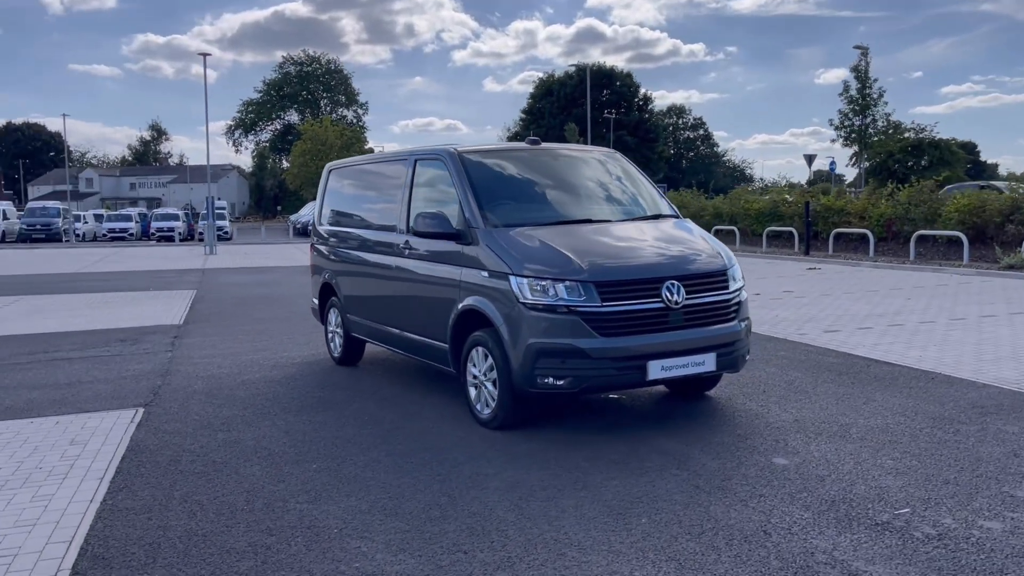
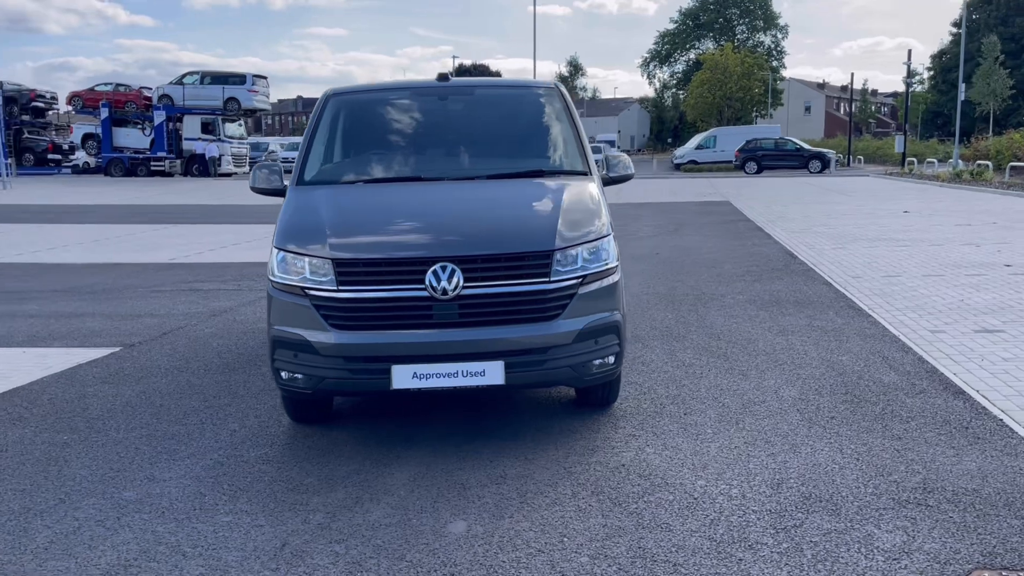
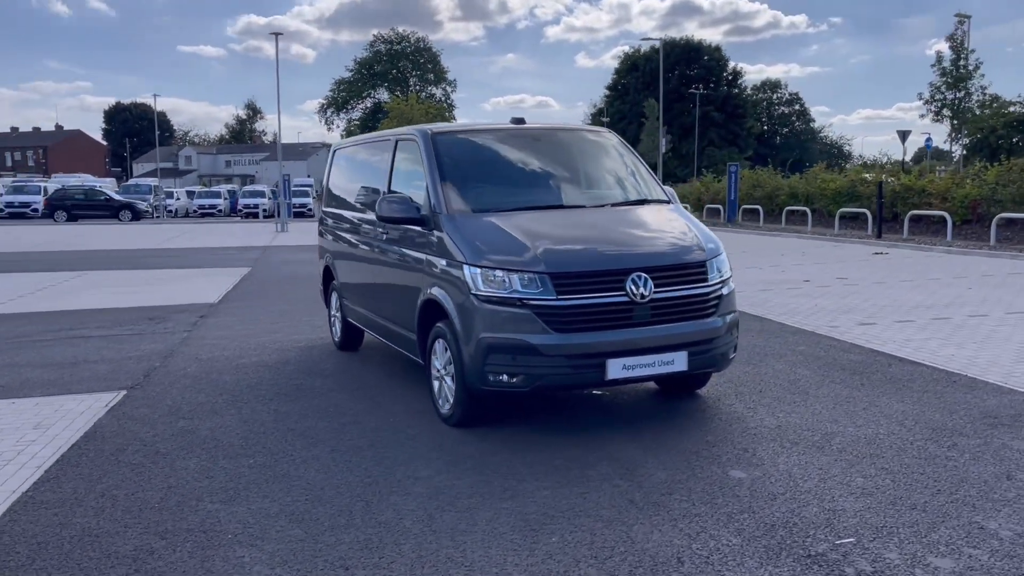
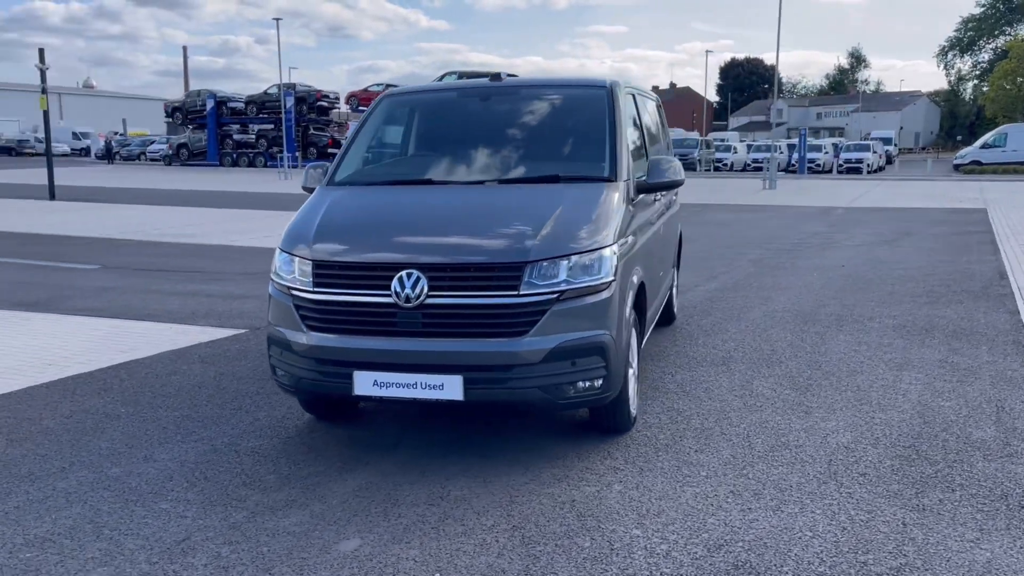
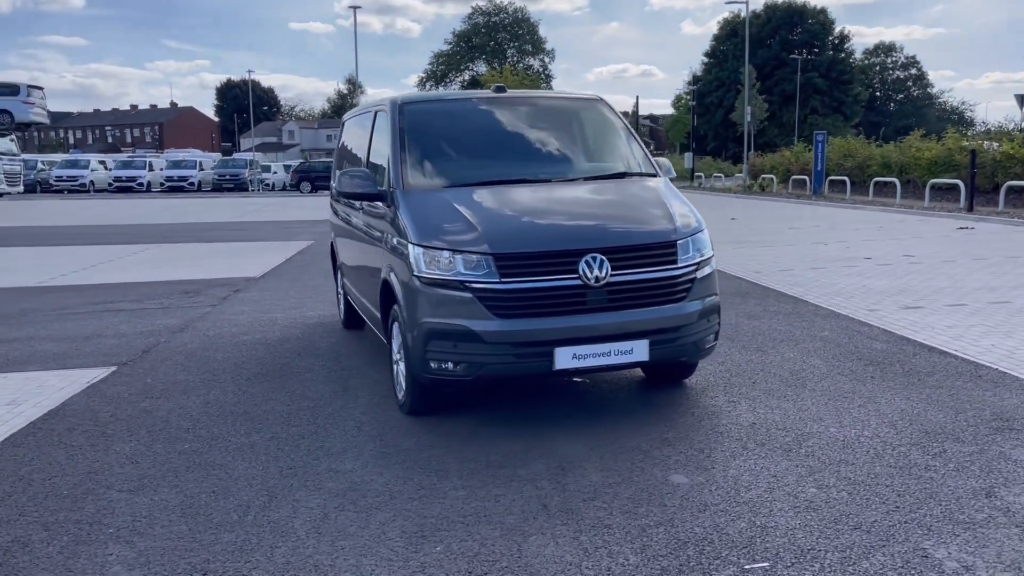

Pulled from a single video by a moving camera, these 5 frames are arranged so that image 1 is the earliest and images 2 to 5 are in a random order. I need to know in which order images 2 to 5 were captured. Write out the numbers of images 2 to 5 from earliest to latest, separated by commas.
3, 5, 2, 4
